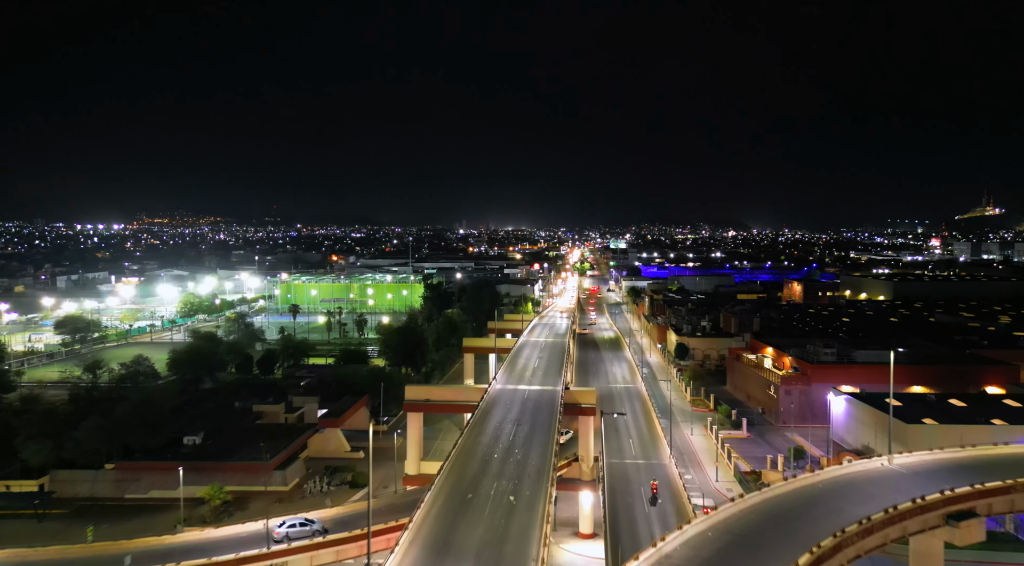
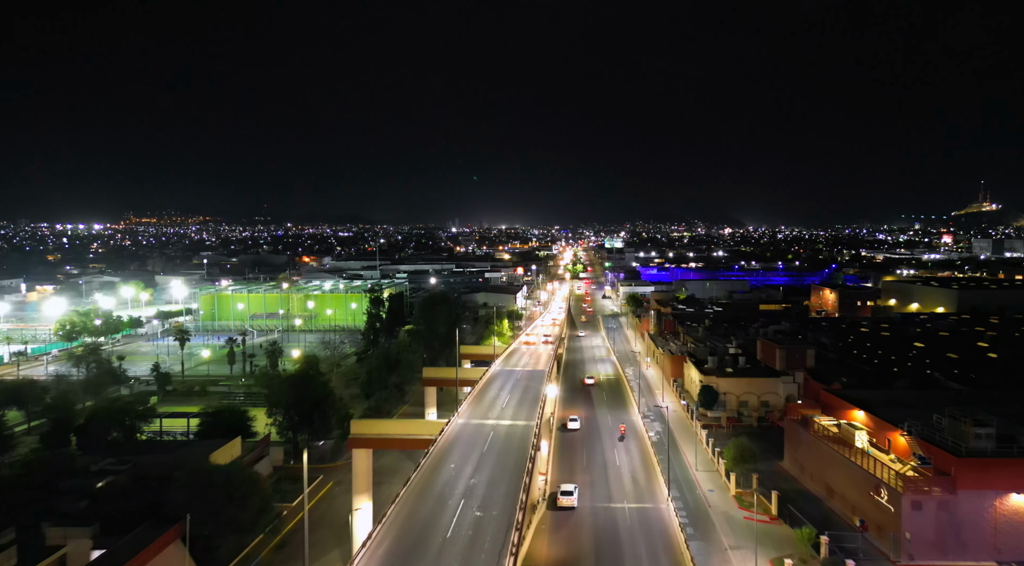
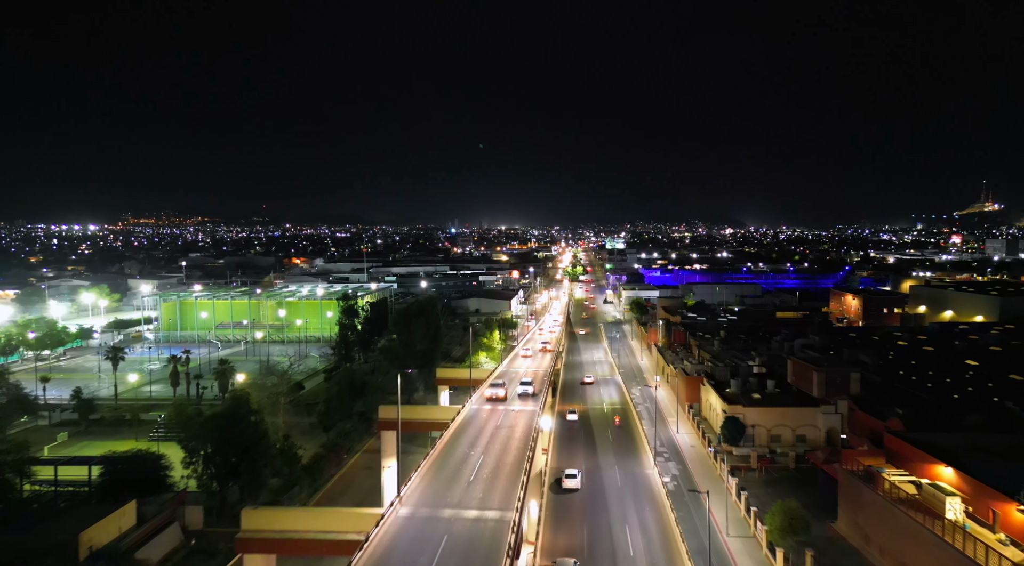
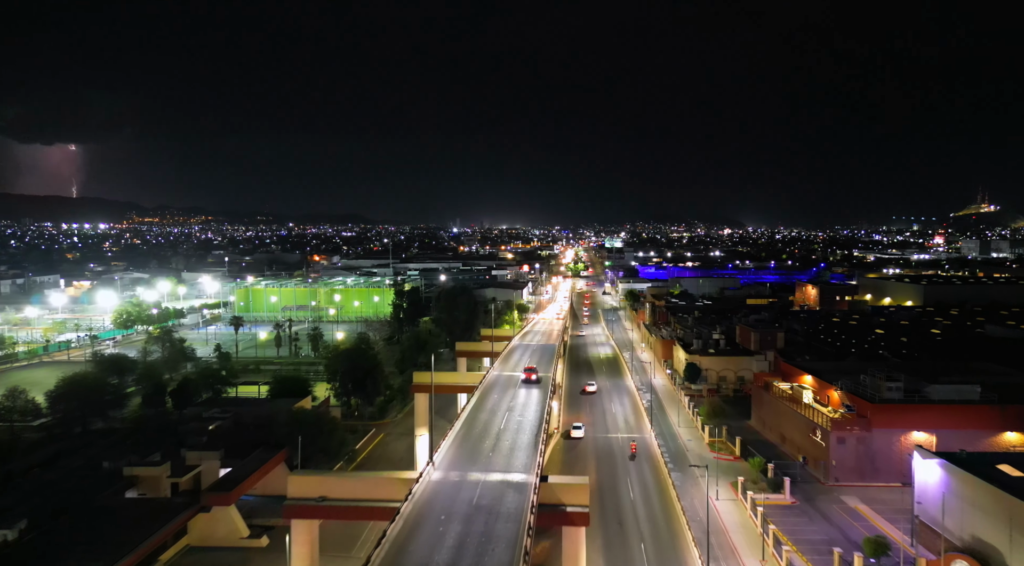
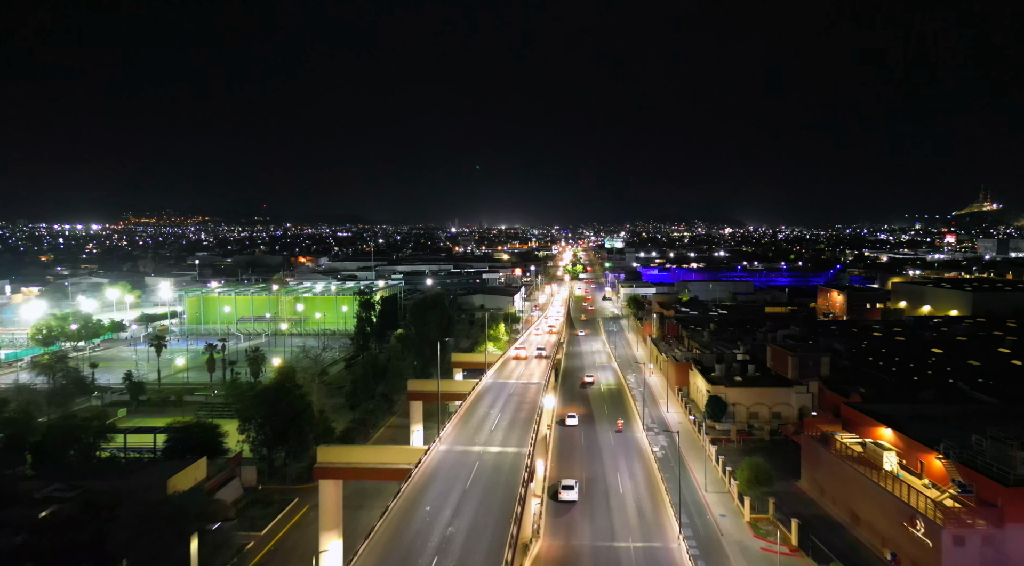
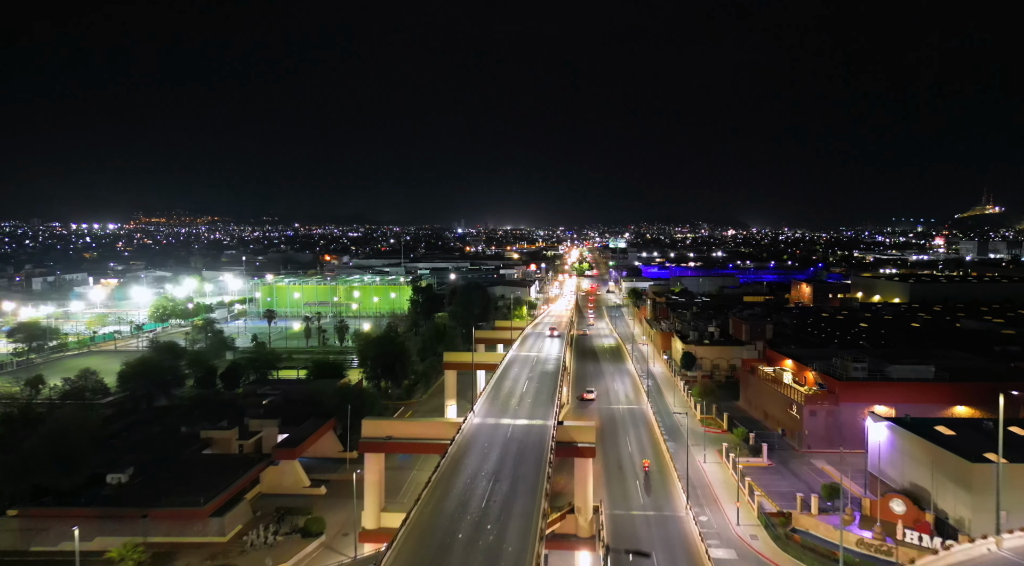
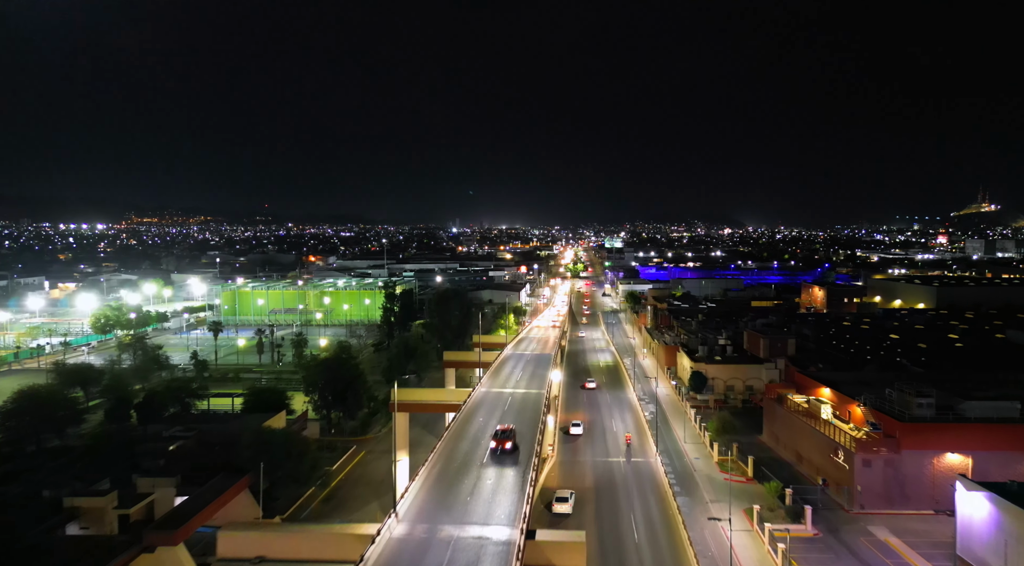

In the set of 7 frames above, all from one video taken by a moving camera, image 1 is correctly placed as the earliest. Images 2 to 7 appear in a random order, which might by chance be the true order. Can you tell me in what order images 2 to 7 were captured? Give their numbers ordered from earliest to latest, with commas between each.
6, 4, 7, 2, 5, 3
